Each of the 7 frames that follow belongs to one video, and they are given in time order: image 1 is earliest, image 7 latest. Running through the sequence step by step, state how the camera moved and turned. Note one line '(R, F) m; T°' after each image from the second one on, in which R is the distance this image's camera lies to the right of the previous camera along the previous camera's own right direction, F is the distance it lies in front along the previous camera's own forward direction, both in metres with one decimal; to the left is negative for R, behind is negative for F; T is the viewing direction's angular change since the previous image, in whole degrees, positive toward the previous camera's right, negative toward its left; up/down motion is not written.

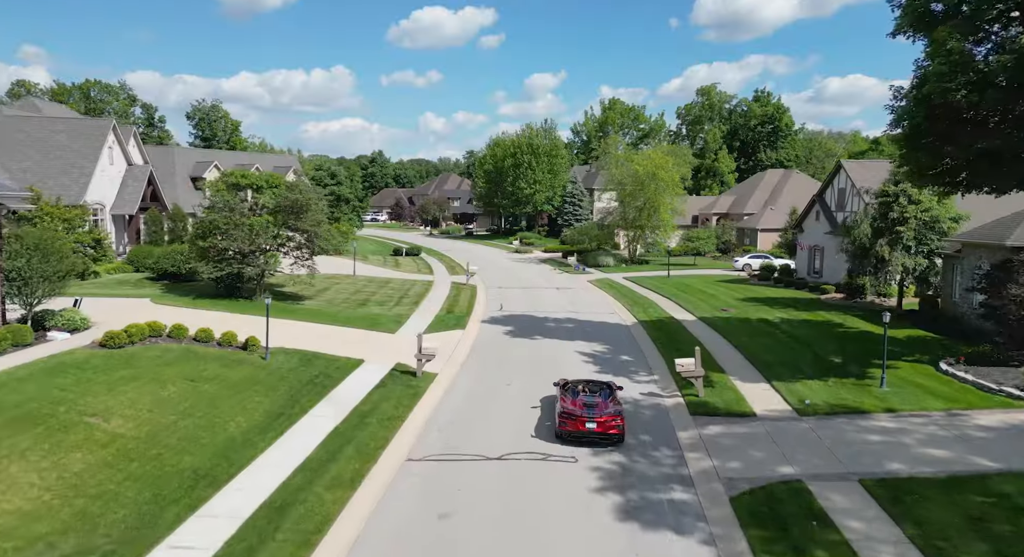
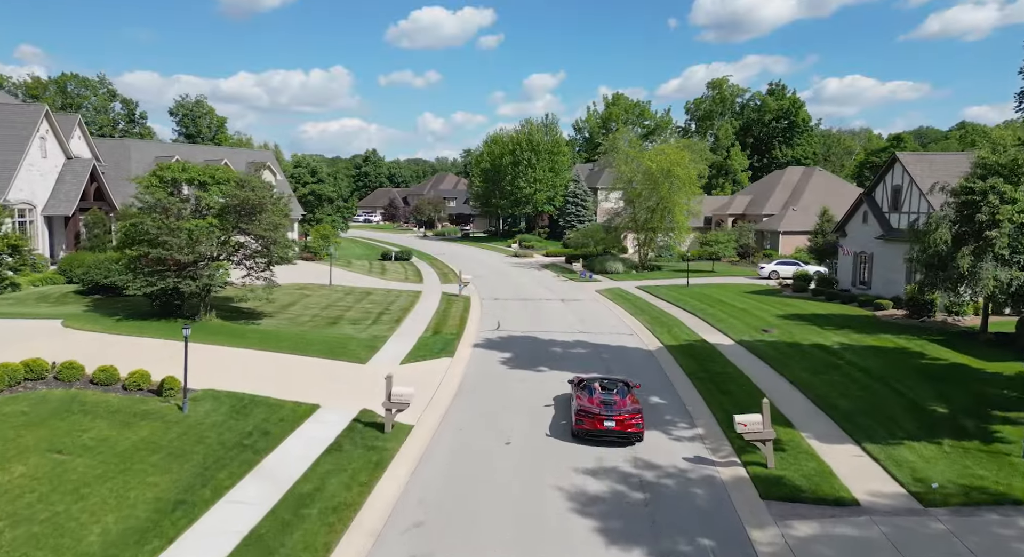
(0.0, +5.2) m; 0°
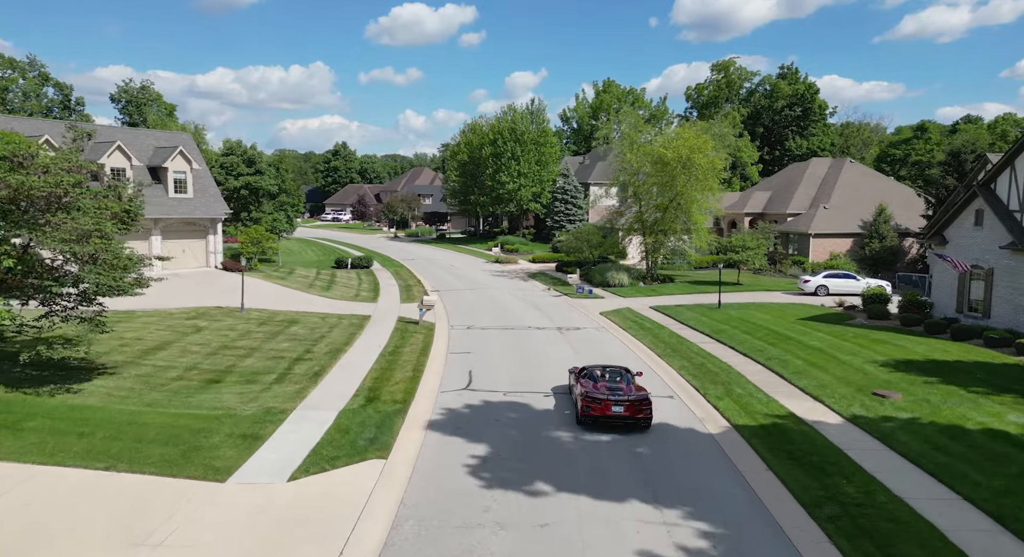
(+0.1, +9.6) m; +1°
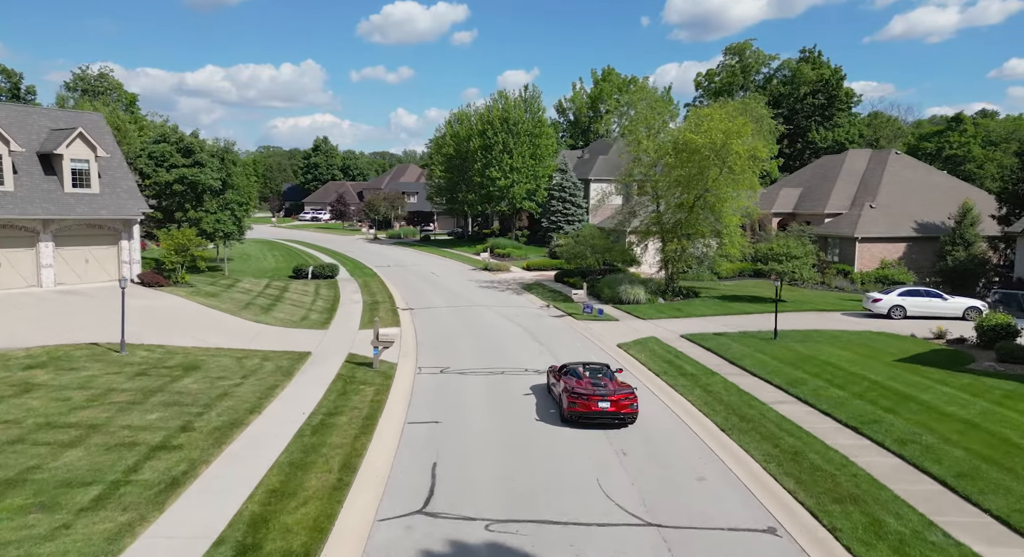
(+0.1, +7.7) m; +1°
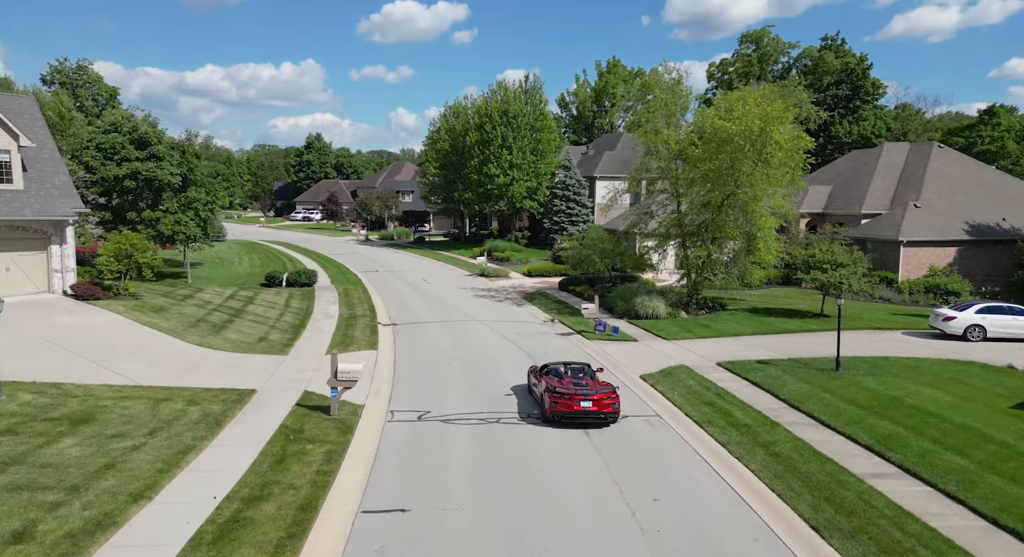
(0.0, +4.7) m; 0°
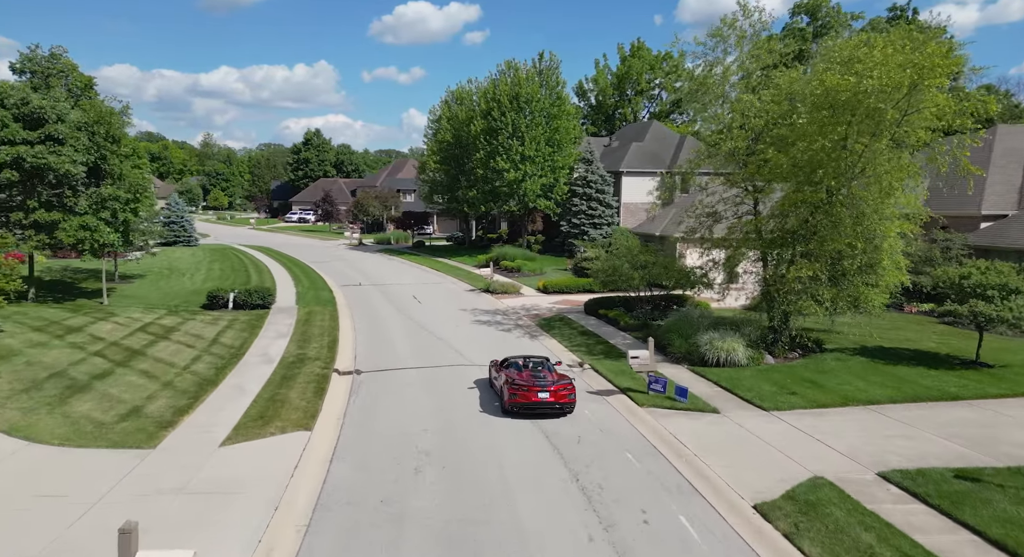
(0.0, +8.8) m; -1°
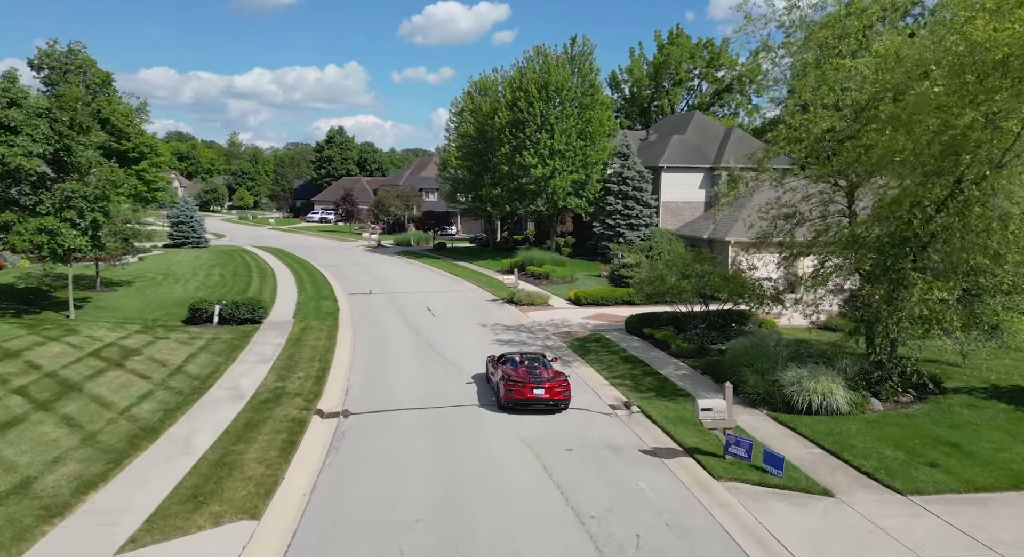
(0.0, +4.5) m; -2°
